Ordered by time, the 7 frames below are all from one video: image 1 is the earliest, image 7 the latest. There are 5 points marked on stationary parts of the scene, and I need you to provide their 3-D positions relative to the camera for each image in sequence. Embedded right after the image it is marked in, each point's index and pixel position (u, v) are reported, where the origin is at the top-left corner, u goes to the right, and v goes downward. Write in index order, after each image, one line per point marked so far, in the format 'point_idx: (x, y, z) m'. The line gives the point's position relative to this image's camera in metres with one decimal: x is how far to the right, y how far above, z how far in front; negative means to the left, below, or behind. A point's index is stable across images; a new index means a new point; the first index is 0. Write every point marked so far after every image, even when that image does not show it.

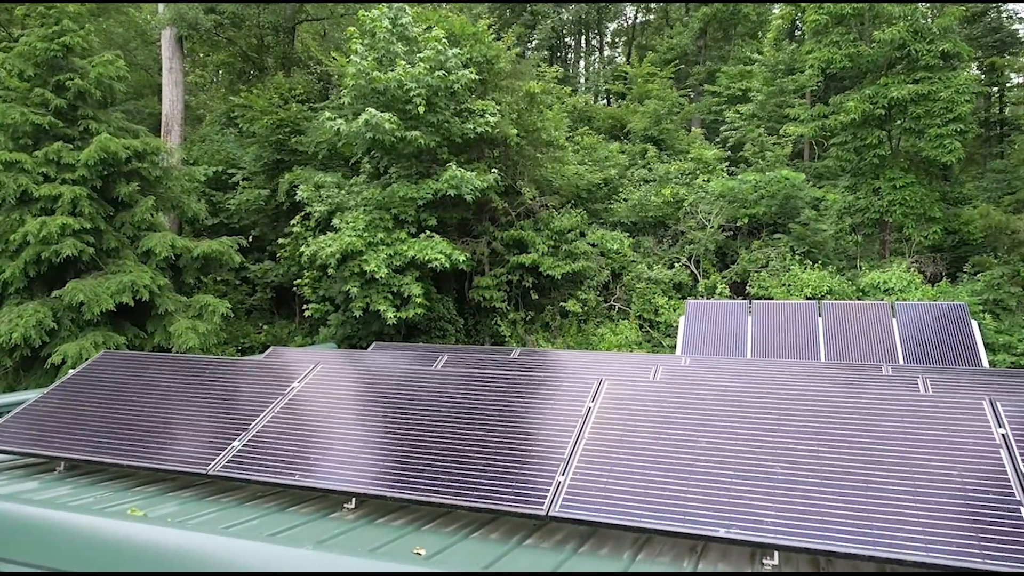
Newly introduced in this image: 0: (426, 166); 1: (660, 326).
0: (-1.7, +2.4, +11.7) m
1: (+3.1, -0.8, +12.3) m
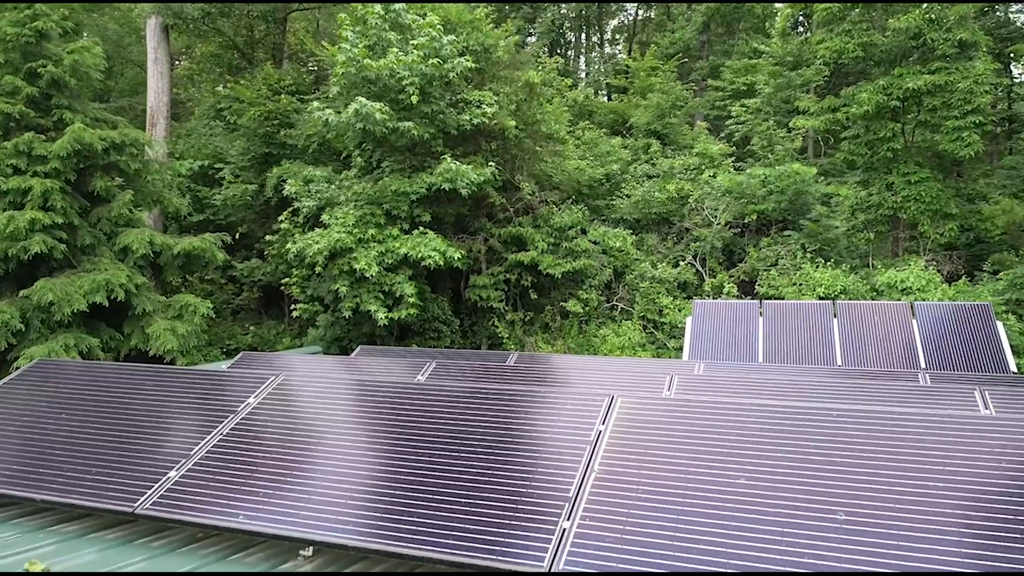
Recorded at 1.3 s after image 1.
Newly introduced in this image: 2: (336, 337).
0: (-1.7, +2.4, +11.2) m
1: (+3.0, -0.8, +11.7) m
2: (-3.2, -0.9, +10.9) m
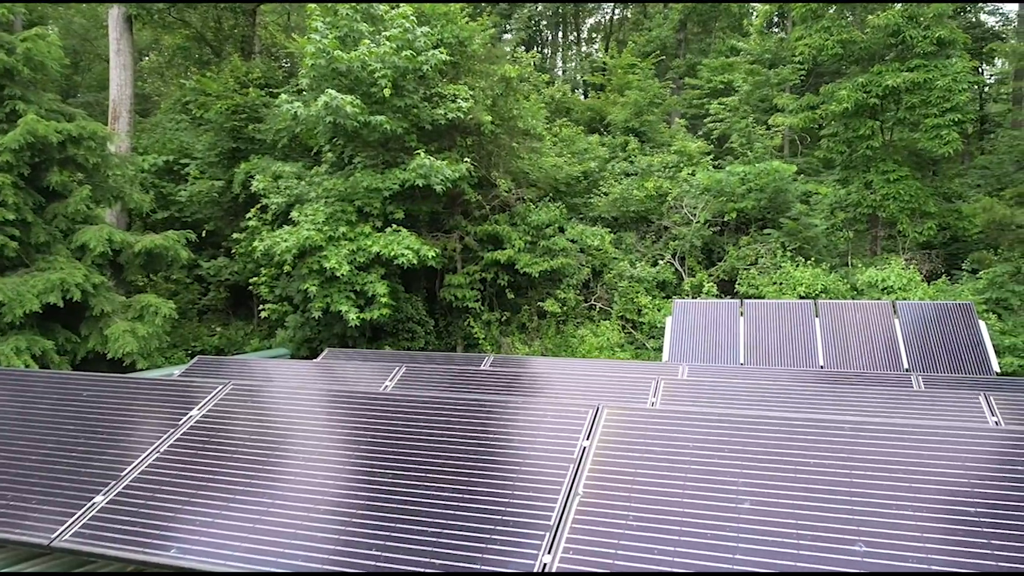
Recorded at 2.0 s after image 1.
0: (-2.2, +2.4, +10.9) m
1: (+2.6, -0.8, +11.6) m
2: (-3.6, -0.9, +10.6) m
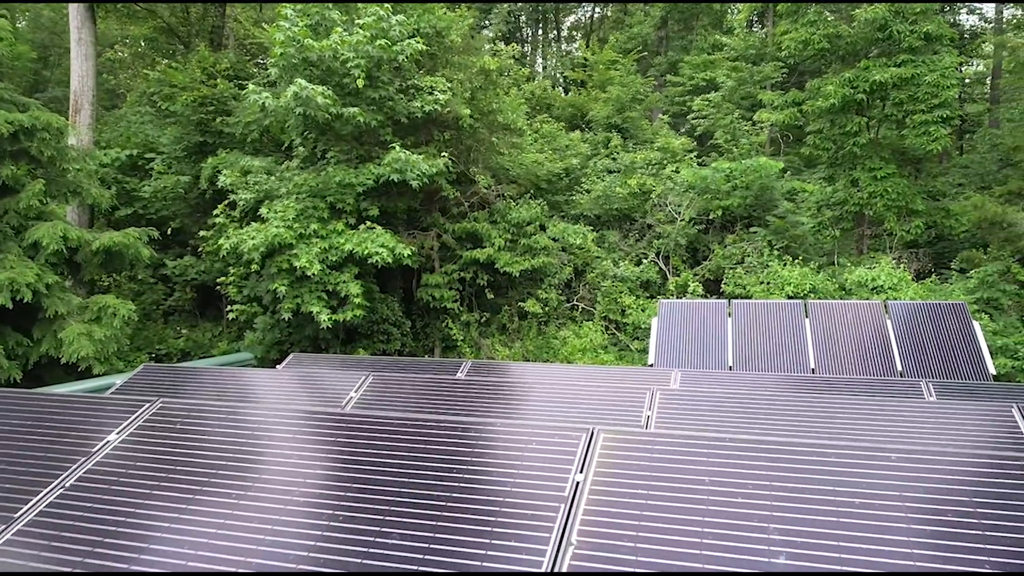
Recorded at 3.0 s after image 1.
0: (-2.5, +2.4, +10.4) m
1: (+2.2, -0.8, +11.3) m
2: (-4.0, -0.9, +10.1) m
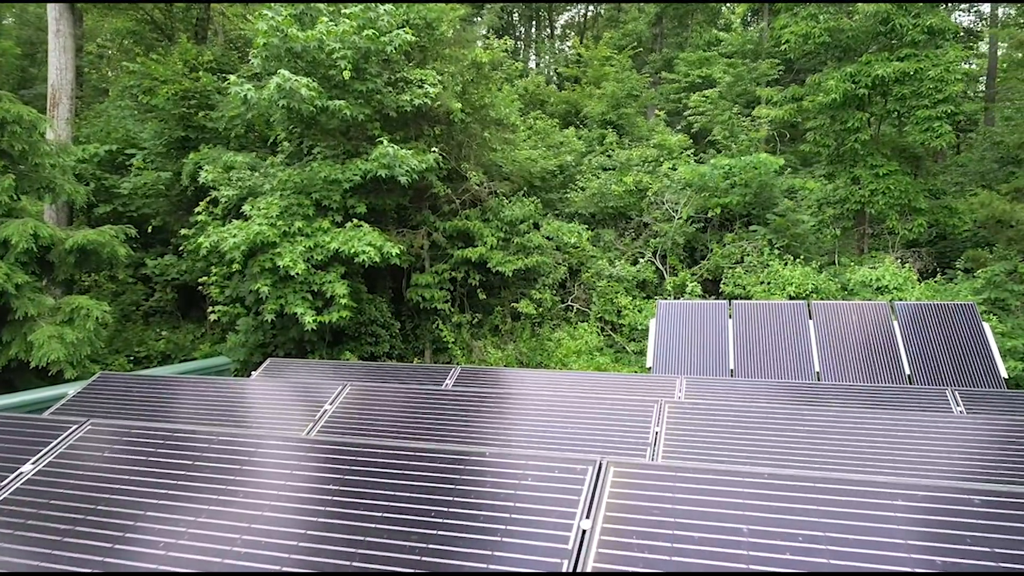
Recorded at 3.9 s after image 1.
0: (-2.6, +2.4, +10.1) m
1: (+2.1, -0.8, +11.0) m
2: (-4.1, -0.9, +9.7) m
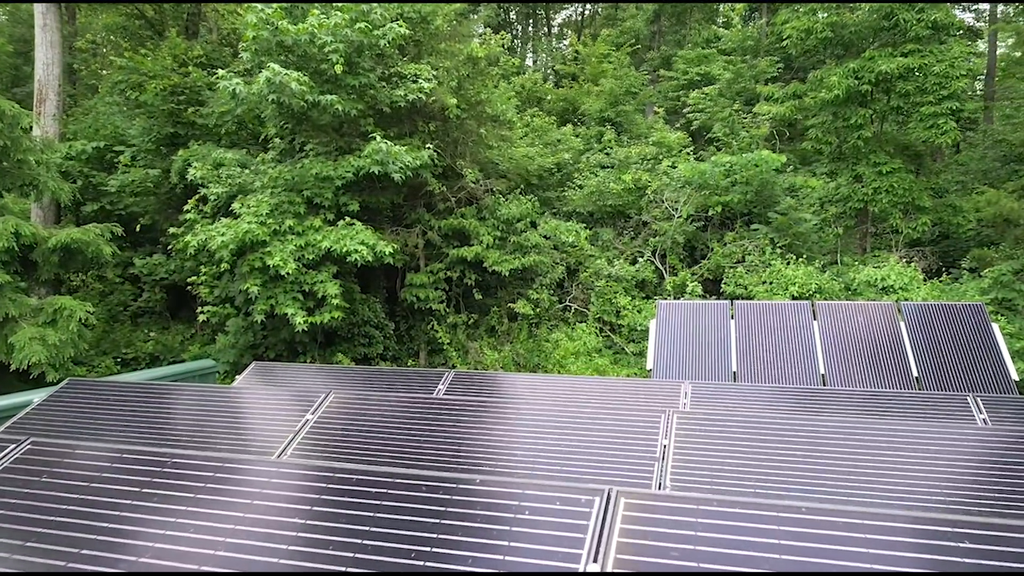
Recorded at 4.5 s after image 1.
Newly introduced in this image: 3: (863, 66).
0: (-2.7, +2.4, +9.8) m
1: (+2.0, -0.8, +10.8) m
2: (-4.1, -0.9, +9.5) m
3: (+5.9, +3.7, +10.1) m
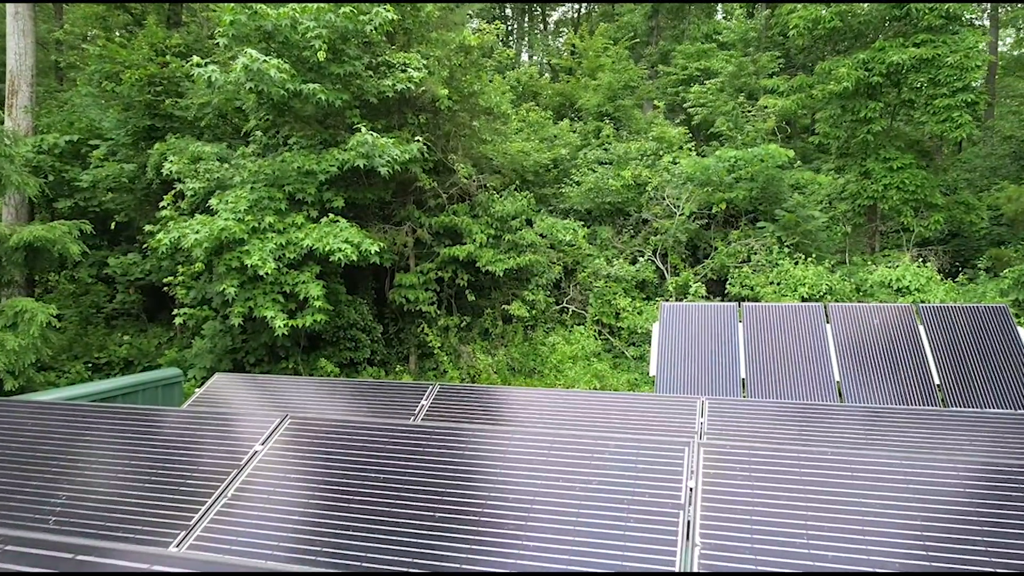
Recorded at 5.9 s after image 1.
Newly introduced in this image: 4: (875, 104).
0: (-2.8, +2.4, +9.3) m
1: (+1.9, -0.8, +10.3) m
2: (-4.2, -0.9, +8.9) m
3: (+5.8, +3.7, +9.6) m
4: (+6.0, +3.0, +9.9) m
